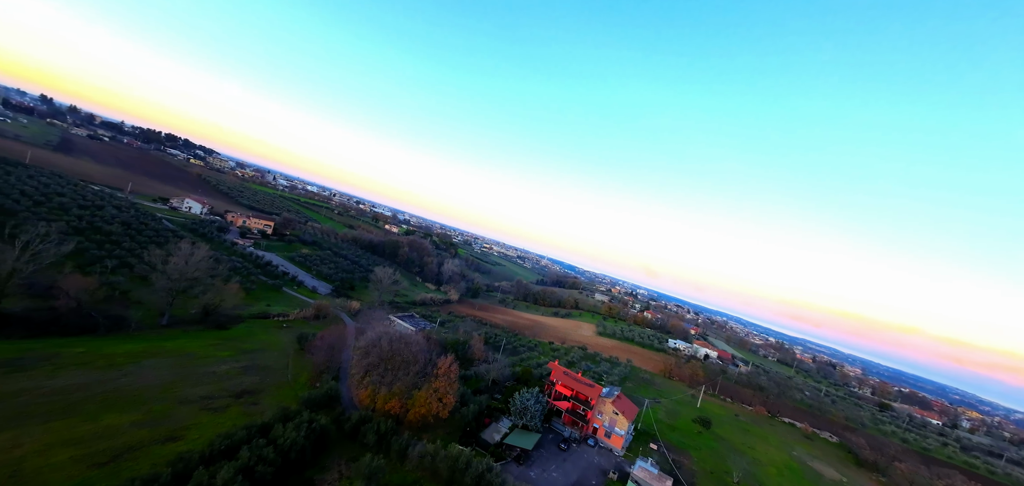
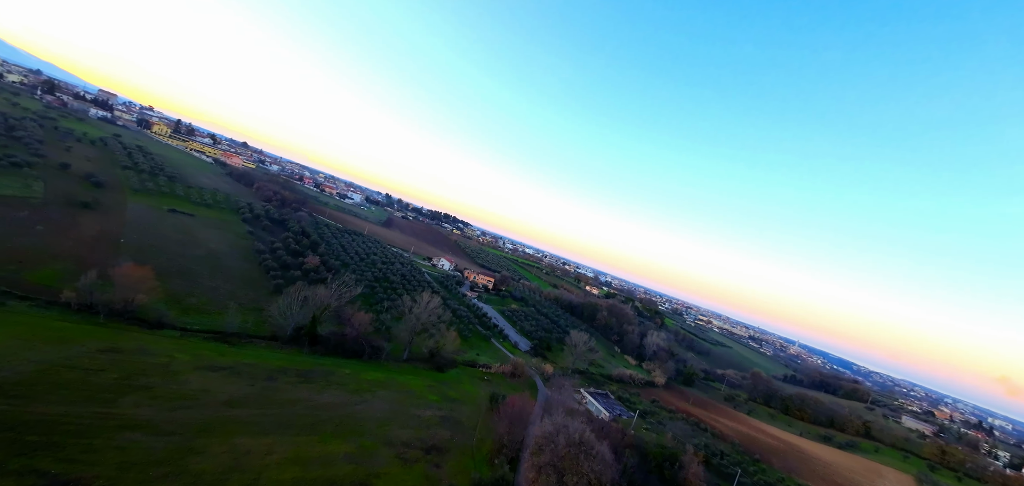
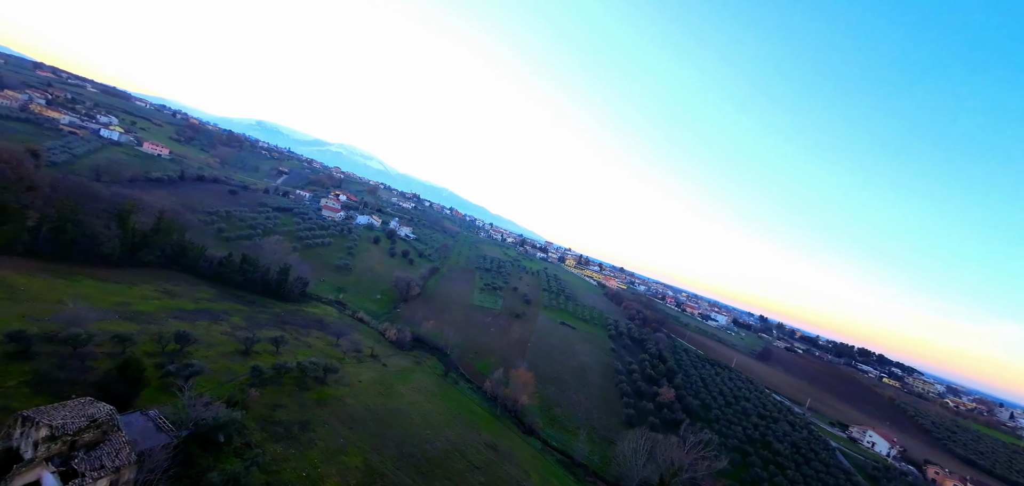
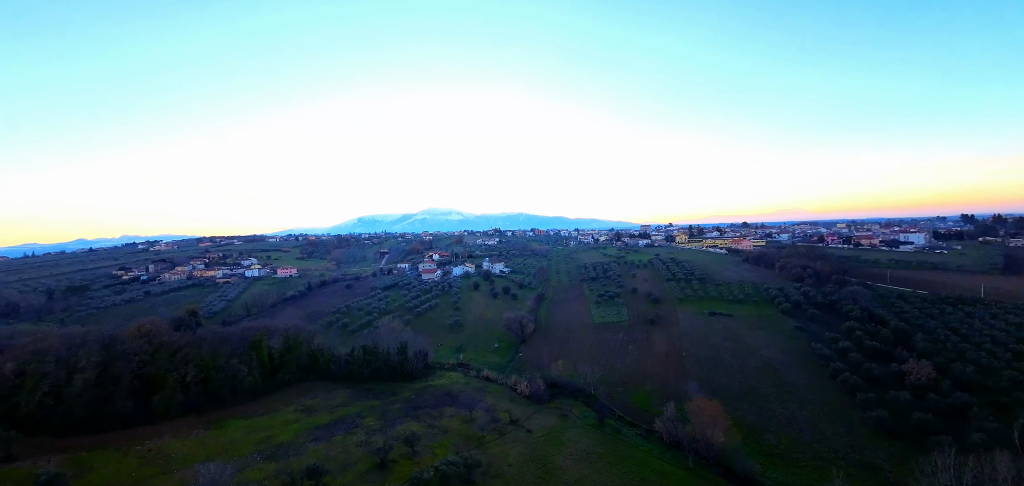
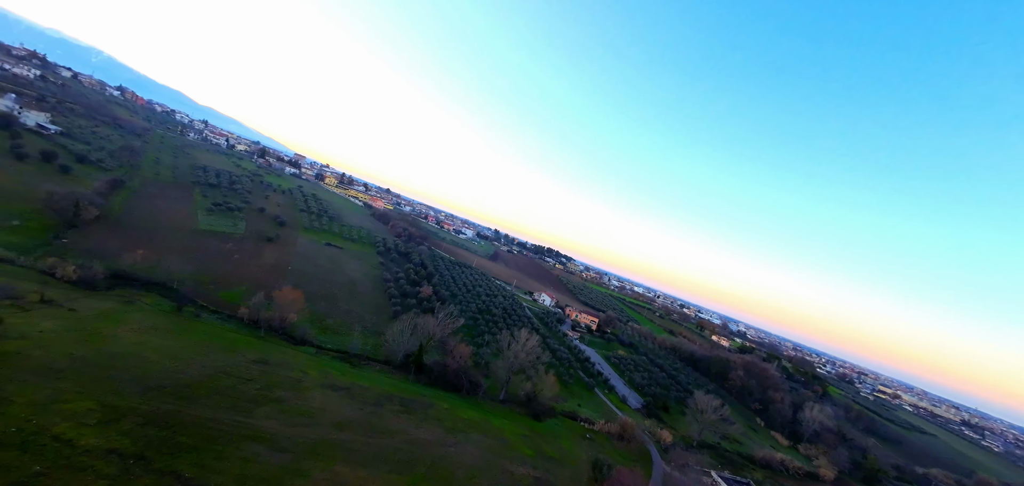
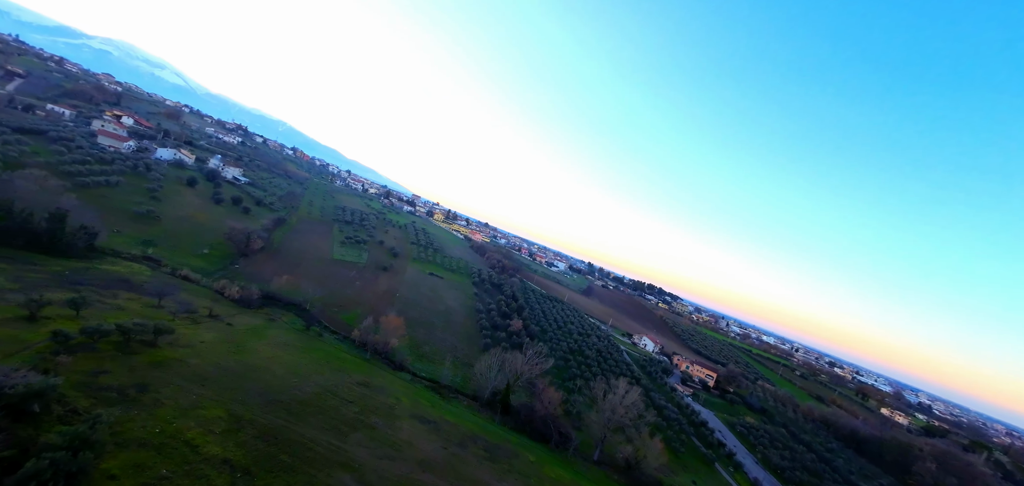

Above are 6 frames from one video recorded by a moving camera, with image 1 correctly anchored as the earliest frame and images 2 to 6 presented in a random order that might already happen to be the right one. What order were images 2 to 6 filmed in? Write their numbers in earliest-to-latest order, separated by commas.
2, 5, 6, 3, 4
